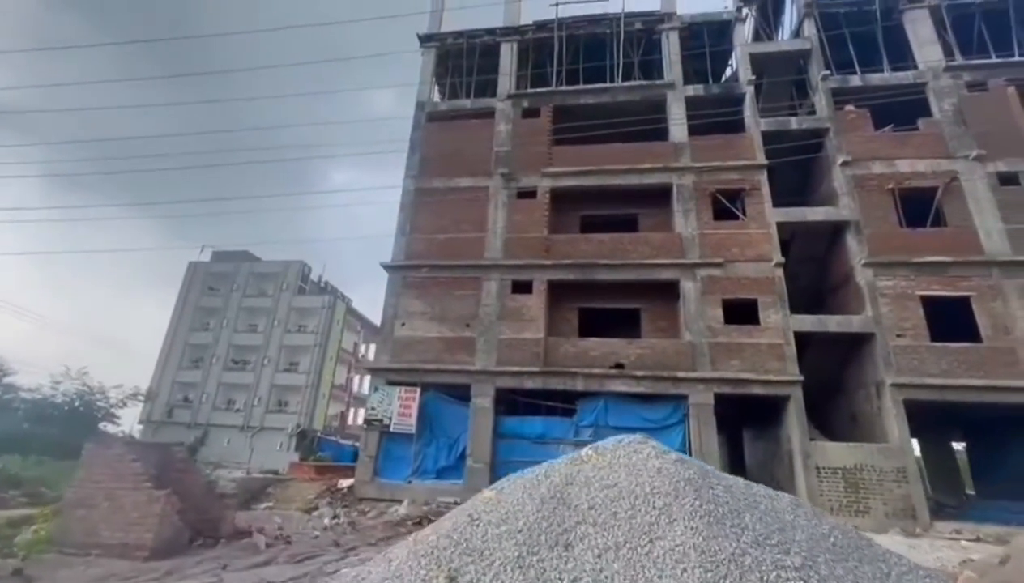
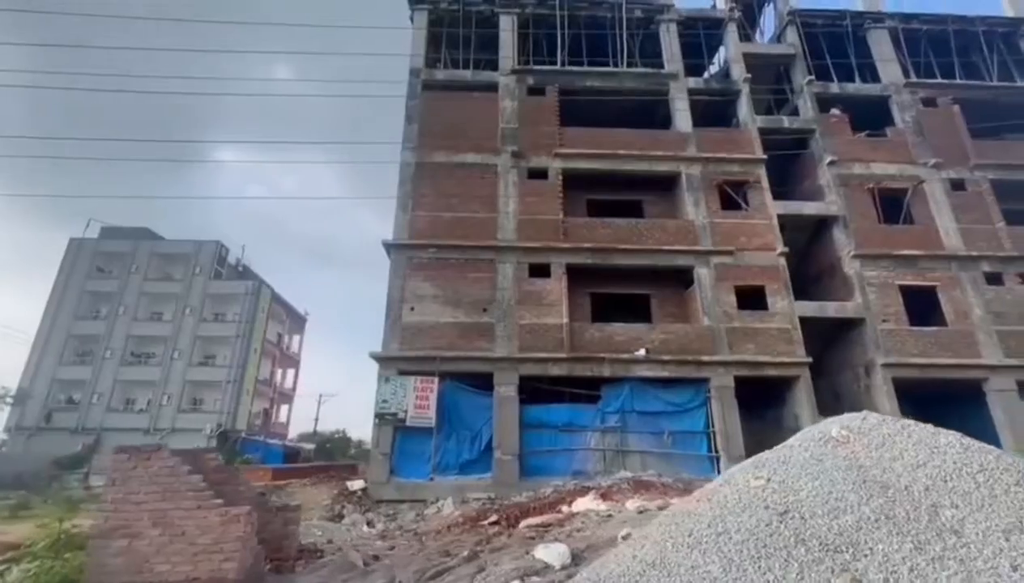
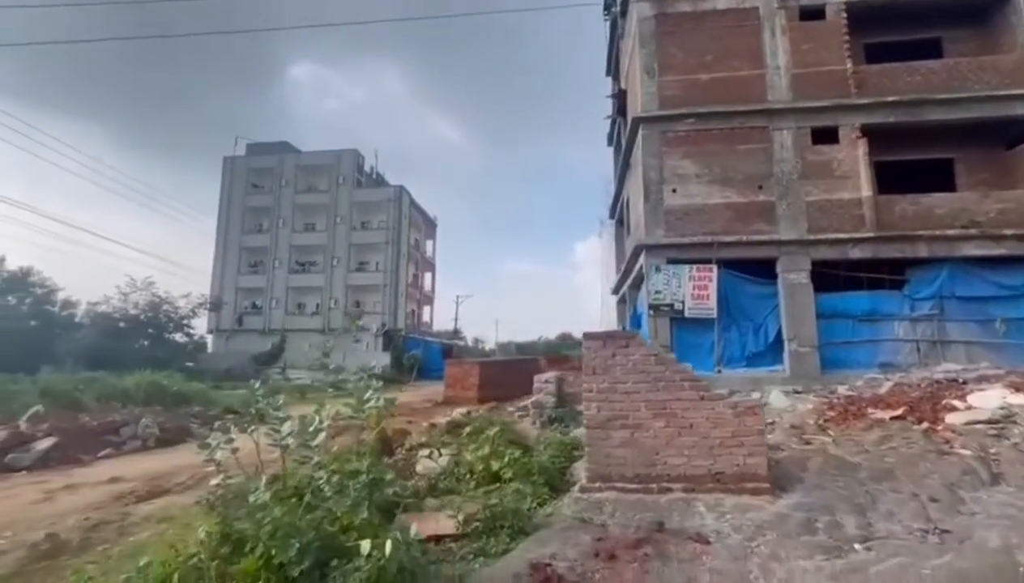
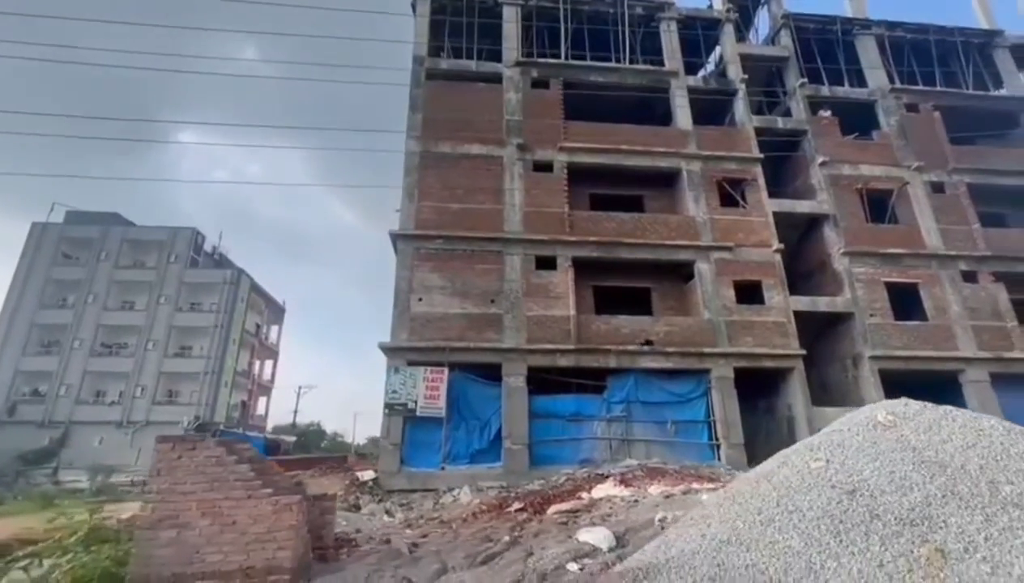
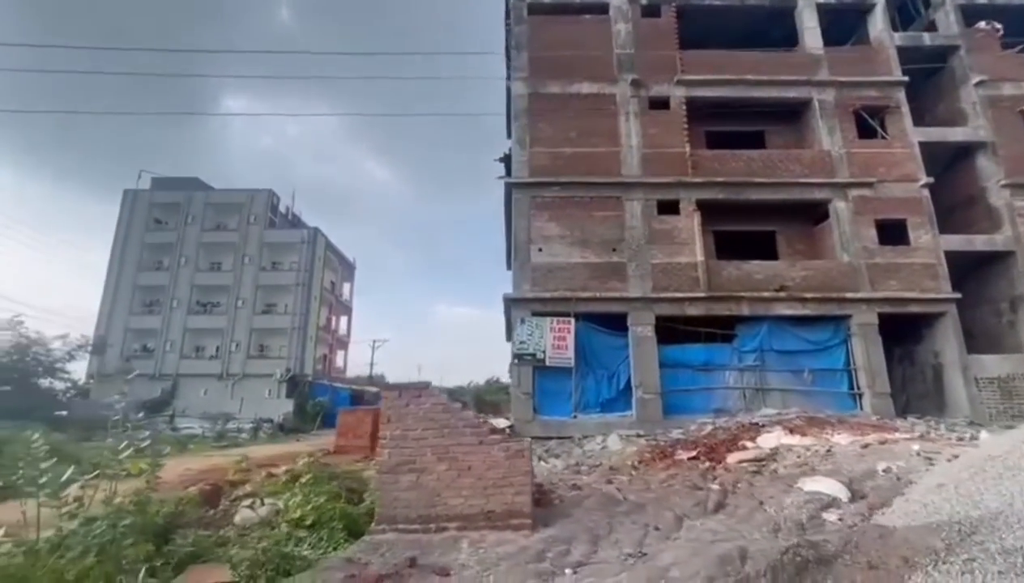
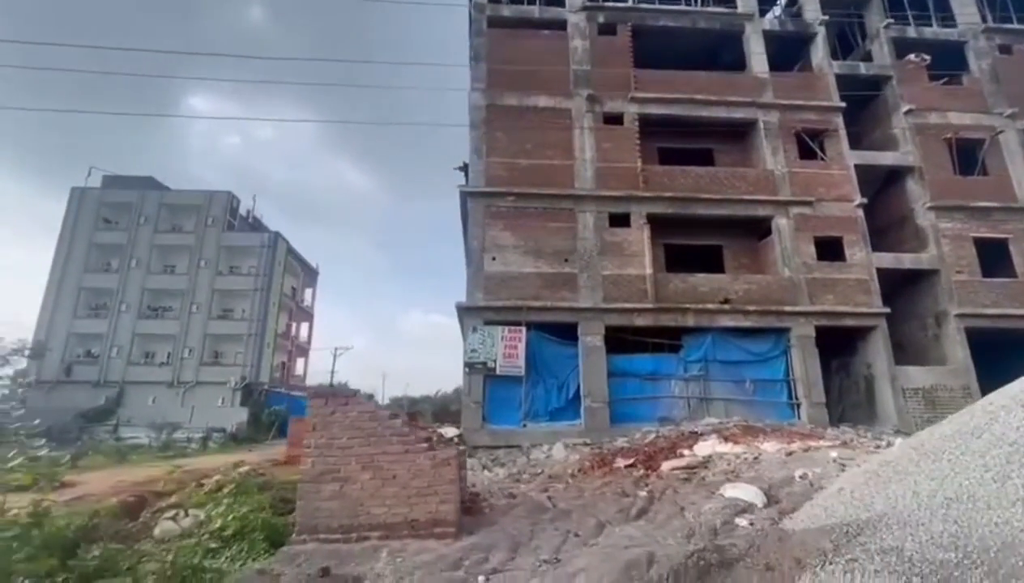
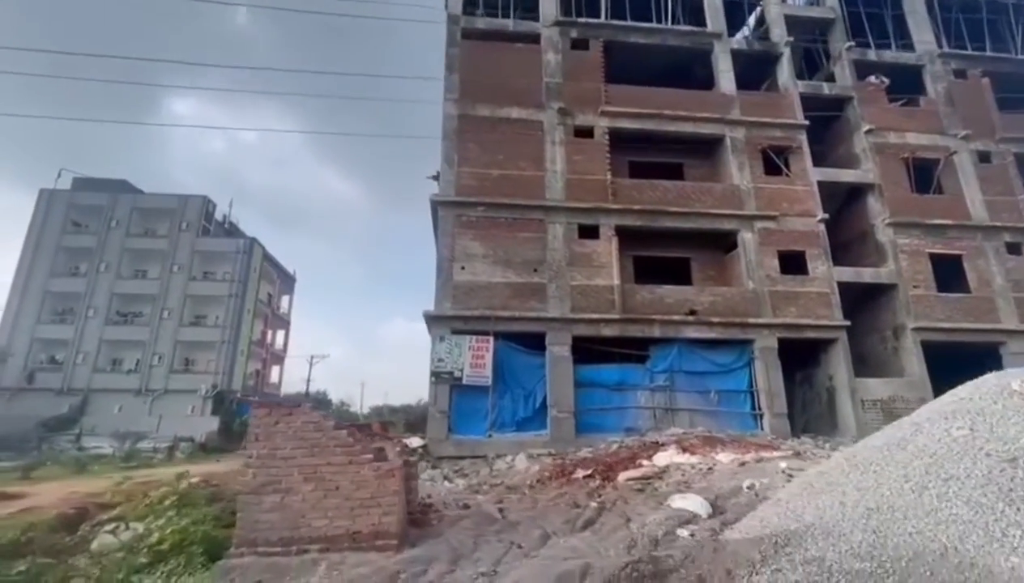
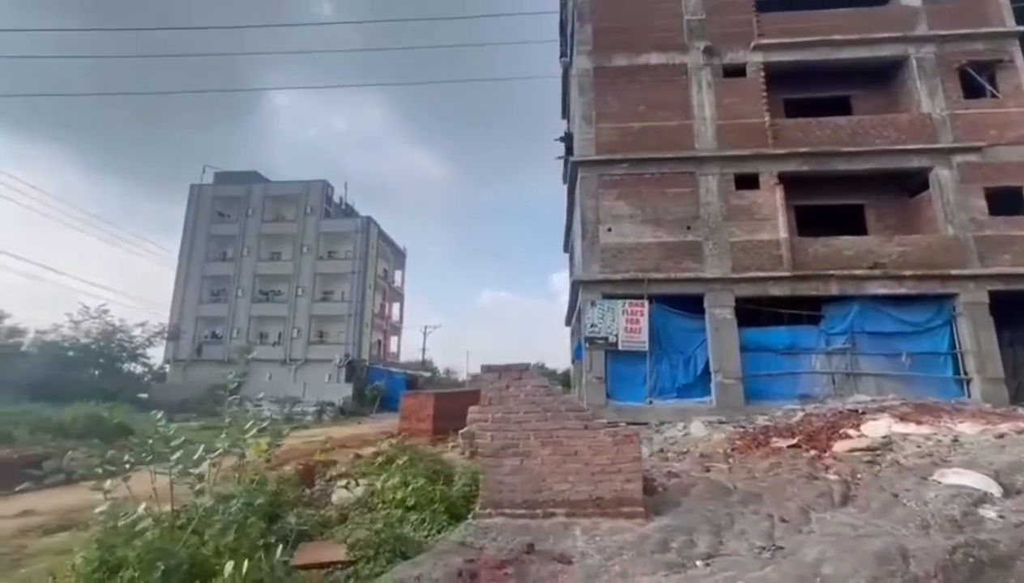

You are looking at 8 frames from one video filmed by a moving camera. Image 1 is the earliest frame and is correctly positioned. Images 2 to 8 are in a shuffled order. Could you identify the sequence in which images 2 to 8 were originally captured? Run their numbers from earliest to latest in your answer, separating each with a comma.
2, 4, 7, 6, 5, 8, 3
